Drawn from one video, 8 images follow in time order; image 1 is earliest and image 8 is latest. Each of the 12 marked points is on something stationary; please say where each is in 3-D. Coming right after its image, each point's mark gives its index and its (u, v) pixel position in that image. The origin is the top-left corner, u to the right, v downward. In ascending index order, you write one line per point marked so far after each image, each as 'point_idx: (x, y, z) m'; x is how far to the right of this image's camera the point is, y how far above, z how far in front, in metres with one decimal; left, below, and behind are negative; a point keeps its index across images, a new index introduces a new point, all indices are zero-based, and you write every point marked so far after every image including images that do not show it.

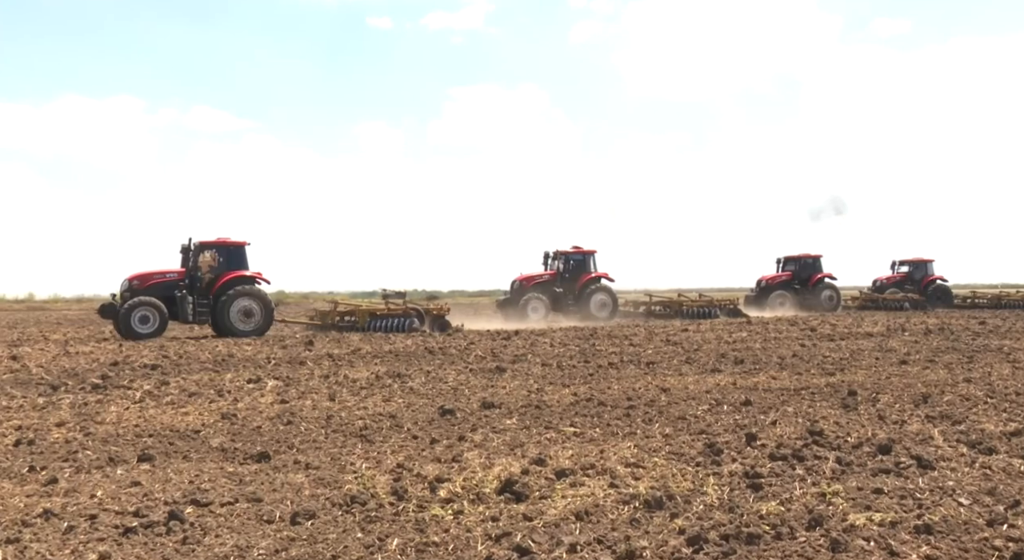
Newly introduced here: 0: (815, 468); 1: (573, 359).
0: (+2.6, -1.6, +8.8) m
1: (+0.5, -0.8, +11.2) m
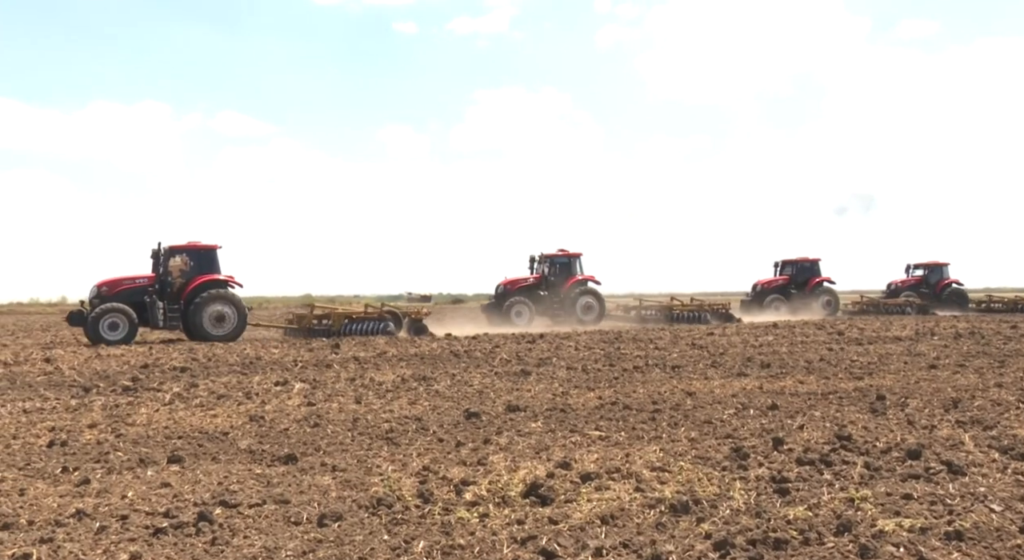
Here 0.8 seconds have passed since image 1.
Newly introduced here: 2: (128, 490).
0: (+2.8, -1.6, +8.7) m
1: (+0.8, -0.8, +11.2) m
2: (-2.8, -1.5, +7.6) m
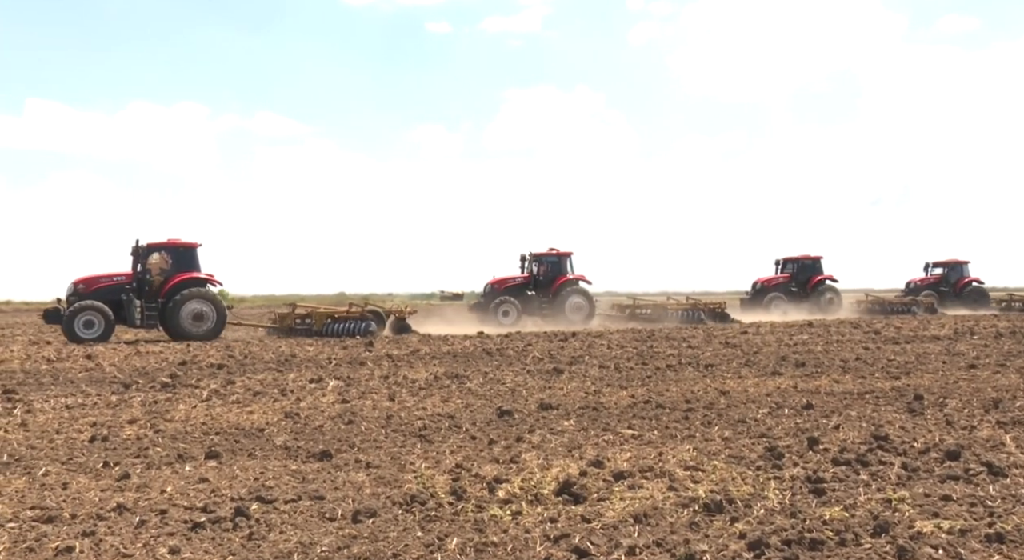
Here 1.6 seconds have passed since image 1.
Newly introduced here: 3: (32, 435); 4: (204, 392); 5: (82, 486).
0: (+3.0, -1.6, +8.6) m
1: (+1.2, -0.8, +11.2) m
2: (-2.5, -1.5, +7.7) m
3: (-3.8, -1.2, +8.3) m
4: (-2.8, -1.0, +9.6) m
5: (-3.1, -1.5, +7.6) m
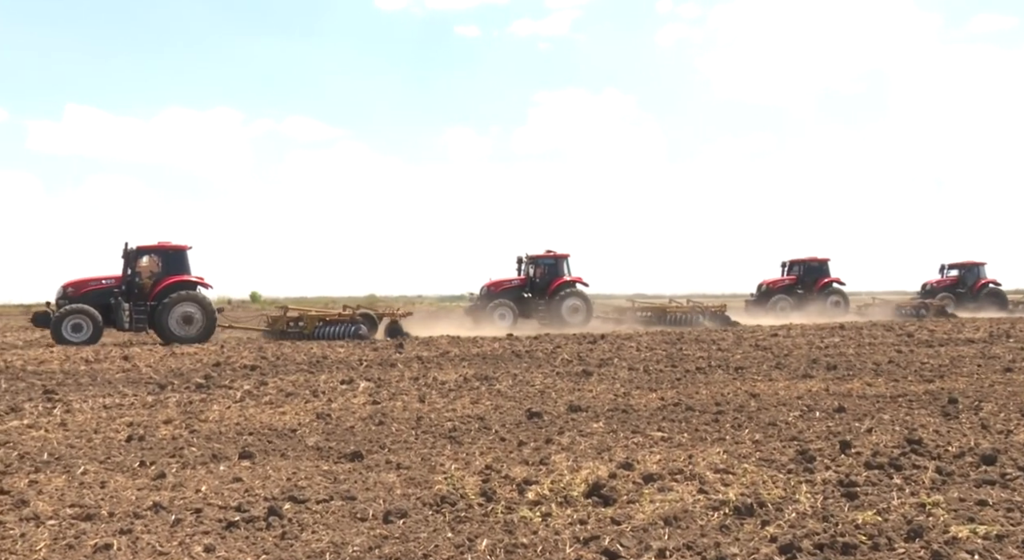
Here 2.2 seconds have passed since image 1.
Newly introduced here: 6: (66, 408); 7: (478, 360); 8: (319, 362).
0: (+3.3, -1.6, +8.5) m
1: (+1.6, -0.9, +11.2) m
2: (-2.3, -1.5, +7.8) m
3: (-3.5, -1.2, +8.5) m
4: (-2.5, -1.0, +9.7) m
5: (-2.9, -1.5, +7.7) m
6: (-3.8, -1.1, +9.1) m
7: (-0.4, -0.8, +11.4) m
8: (-2.0, -0.8, +11.1) m
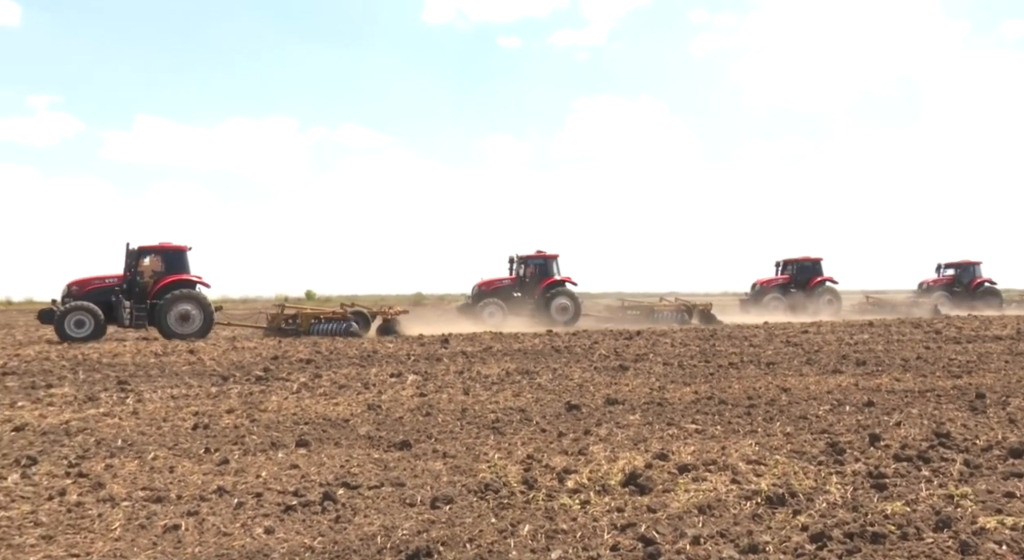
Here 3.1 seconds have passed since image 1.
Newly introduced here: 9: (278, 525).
0: (+3.6, -1.6, +8.8) m
1: (+2.0, -0.9, +11.6) m
2: (-2.0, -1.5, +8.4) m
3: (-3.2, -1.2, +9.0) m
4: (-2.1, -1.0, +10.3) m
5: (-2.6, -1.5, +8.3) m
6: (-3.4, -1.1, +9.7) m
7: (+0.1, -0.9, +11.8) m
8: (-1.6, -0.9, +11.6) m
9: (-1.7, -1.8, +7.7) m
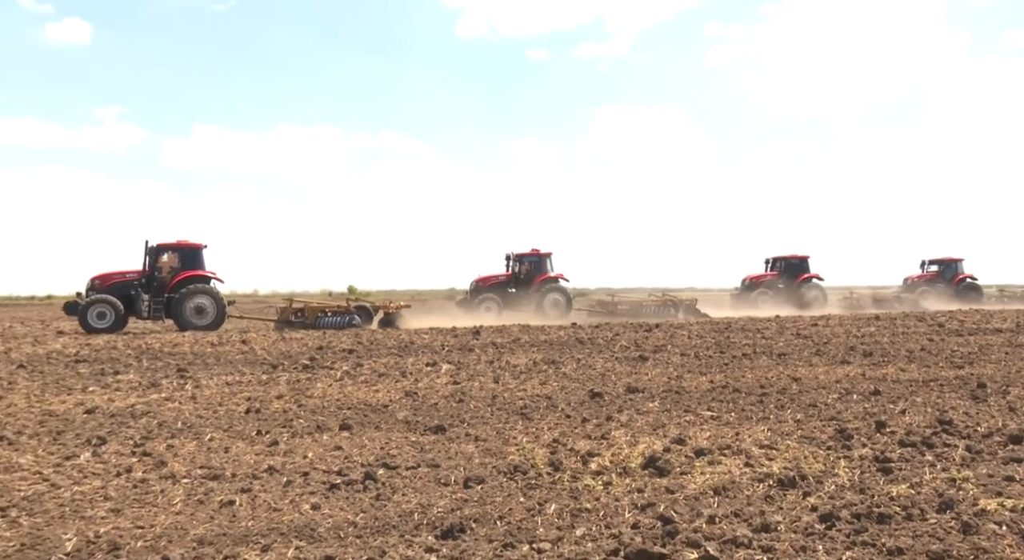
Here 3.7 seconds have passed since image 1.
0: (+3.9, -1.6, +9.4) m
1: (+2.3, -0.9, +12.1) m
2: (-1.8, -1.5, +9.0) m
3: (-2.9, -1.2, +9.7) m
4: (-1.9, -1.0, +10.9) m
5: (-2.3, -1.5, +9.0) m
6: (-3.2, -1.0, +10.4) m
7: (+0.4, -0.8, +12.5) m
8: (-1.3, -0.8, +12.2) m
9: (-1.5, -1.8, +8.4) m
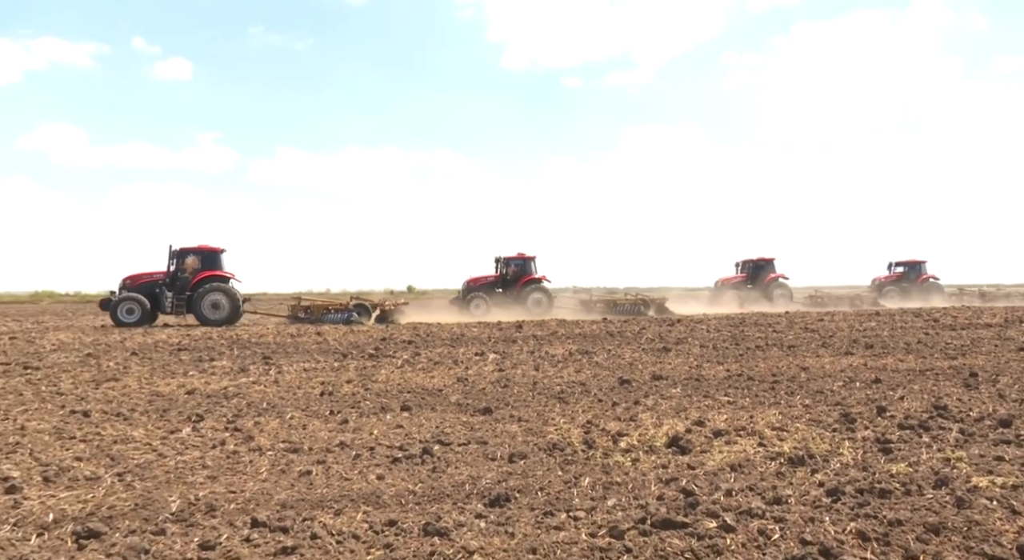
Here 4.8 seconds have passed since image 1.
0: (+4.3, -1.5, +10.5) m
1: (+2.8, -0.9, +13.3) m
2: (-1.4, -1.5, +10.4) m
3: (-2.5, -1.2, +11.1) m
4: (-1.4, -1.1, +12.3) m
5: (-2.0, -1.5, +10.3) m
6: (-2.8, -1.1, +11.8) m
7: (+0.9, -0.9, +13.7) m
8: (-0.8, -0.9, +13.5) m
9: (-1.1, -1.8, +9.7) m
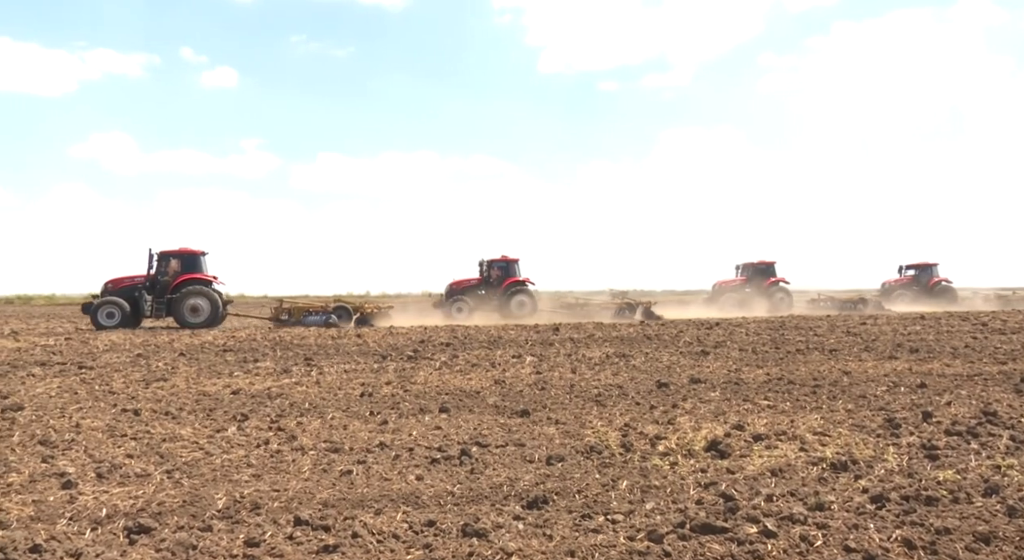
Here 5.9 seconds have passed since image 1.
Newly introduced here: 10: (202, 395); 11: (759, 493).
0: (+4.6, -1.6, +10.3) m
1: (+3.4, -1.0, +13.2) m
2: (-1.0, -1.5, +10.5) m
3: (-2.1, -1.3, +11.4) m
4: (-0.9, -1.1, +12.5) m
5: (-1.6, -1.5, +10.5) m
6: (-2.3, -1.2, +12.0) m
7: (+1.5, -1.0, +13.7) m
8: (-0.2, -1.0, +13.7) m
9: (-0.8, -1.8, +9.8) m
10: (-3.3, -1.3, +11.2) m
11: (+2.2, -1.9, +9.6) m
